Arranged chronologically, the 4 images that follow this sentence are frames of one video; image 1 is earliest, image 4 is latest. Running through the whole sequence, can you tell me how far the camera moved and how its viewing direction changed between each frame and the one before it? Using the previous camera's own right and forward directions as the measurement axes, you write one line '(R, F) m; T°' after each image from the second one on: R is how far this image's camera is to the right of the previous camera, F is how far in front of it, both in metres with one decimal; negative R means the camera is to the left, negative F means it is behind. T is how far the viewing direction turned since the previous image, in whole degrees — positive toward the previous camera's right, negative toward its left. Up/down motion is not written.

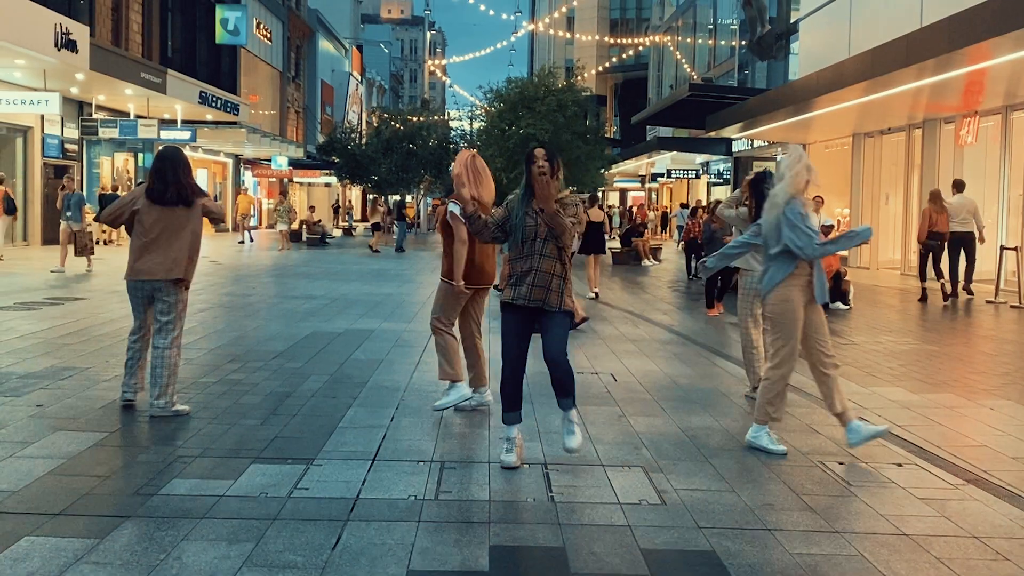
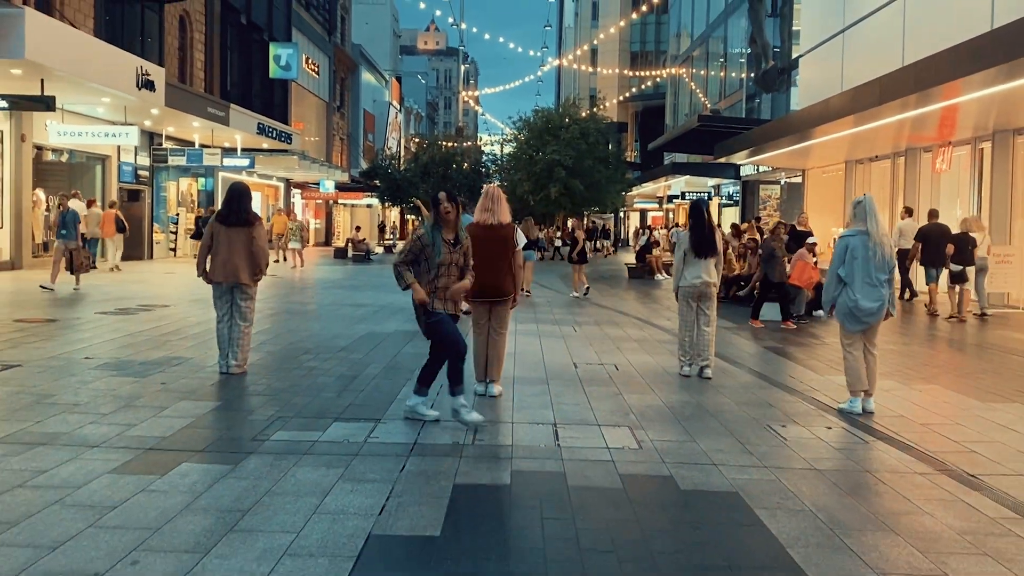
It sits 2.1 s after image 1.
(+0.2, -1.5) m; -3°
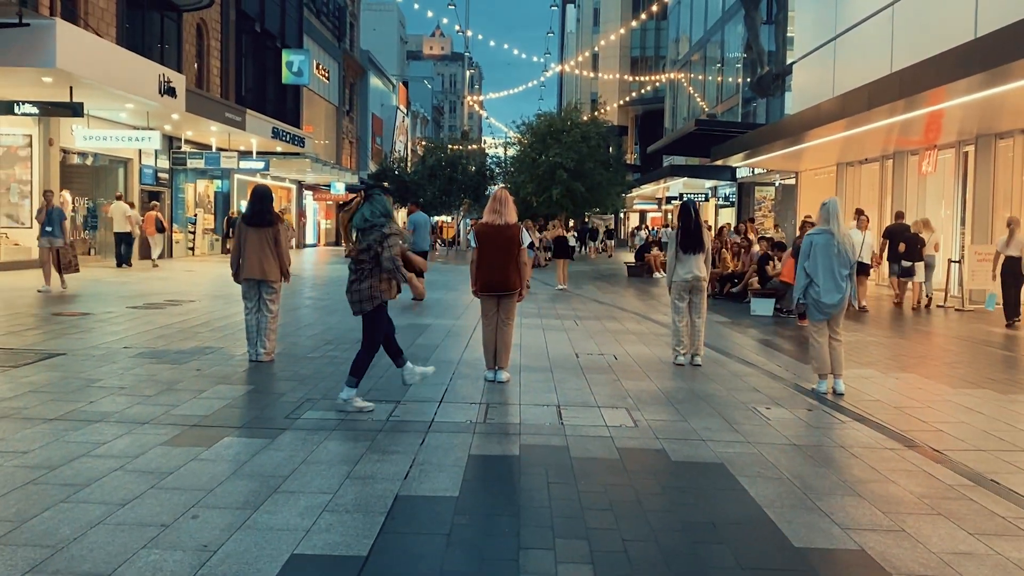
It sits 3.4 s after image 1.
(0.0, -0.6) m; -1°
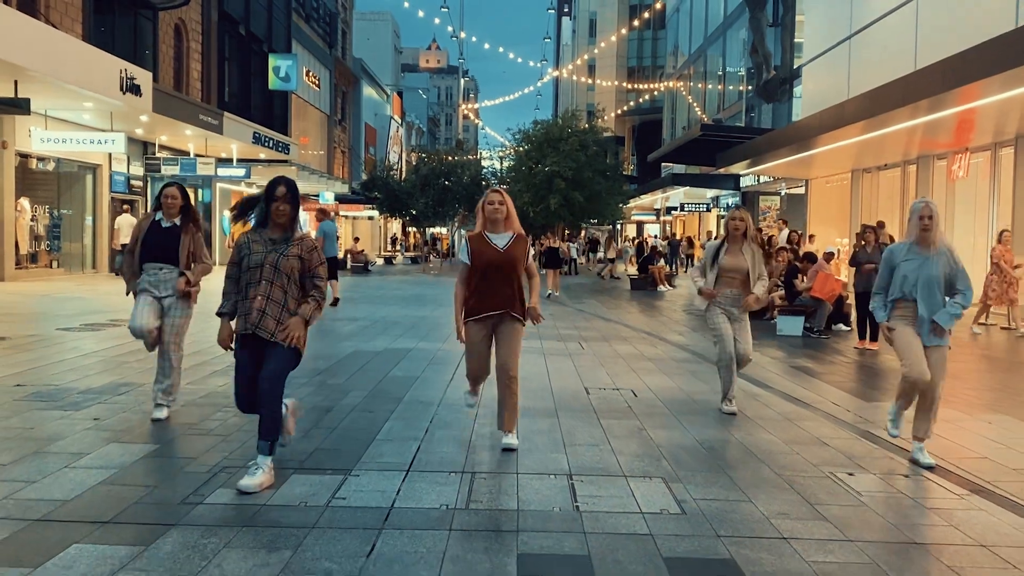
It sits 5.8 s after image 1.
(0.0, +1.9) m; 0°
